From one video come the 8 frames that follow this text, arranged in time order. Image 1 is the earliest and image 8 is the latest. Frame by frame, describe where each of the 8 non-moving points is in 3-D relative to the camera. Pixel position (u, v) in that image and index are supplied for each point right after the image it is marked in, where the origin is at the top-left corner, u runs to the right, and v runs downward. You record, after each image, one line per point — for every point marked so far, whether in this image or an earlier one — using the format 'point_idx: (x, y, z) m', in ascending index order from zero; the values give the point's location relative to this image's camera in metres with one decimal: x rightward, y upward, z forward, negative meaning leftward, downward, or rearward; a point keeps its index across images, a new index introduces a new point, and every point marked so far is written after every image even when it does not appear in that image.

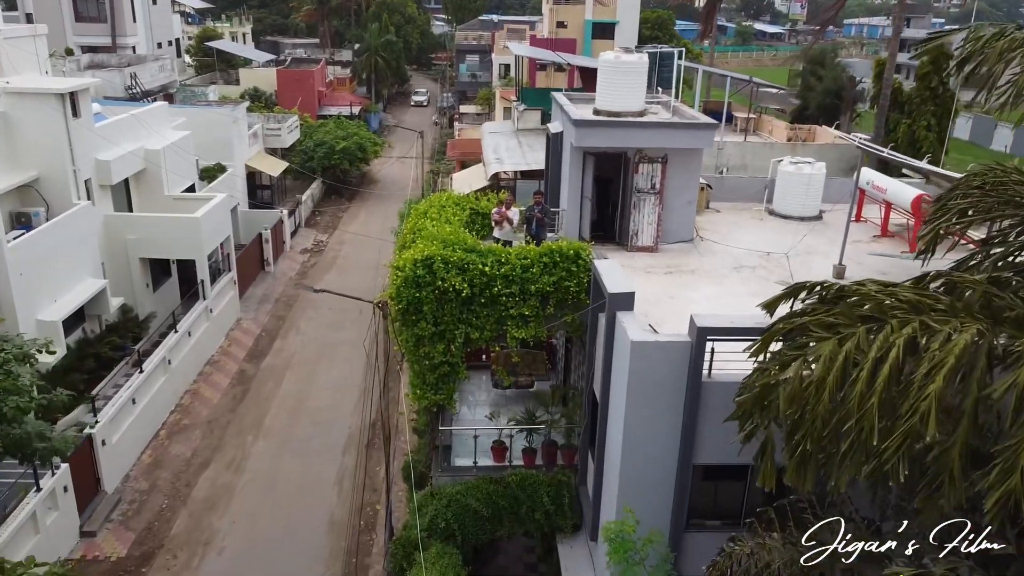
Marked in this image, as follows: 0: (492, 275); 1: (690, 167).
0: (-0.3, +0.2, +12.2) m
1: (+3.3, +2.2, +15.3) m
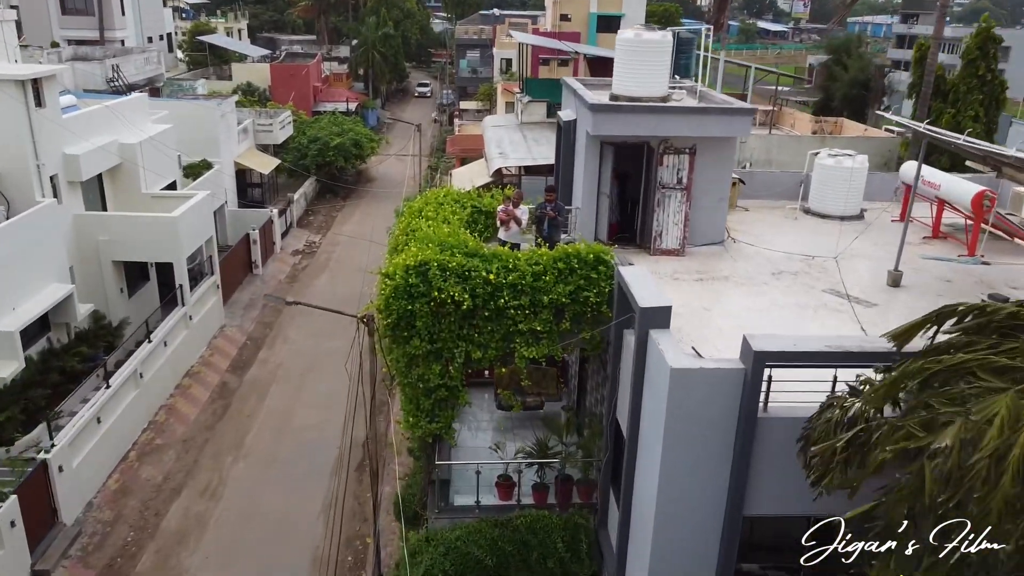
0: (-0.2, +0.1, +10.3) m
1: (+3.4, +2.1, +13.5) m
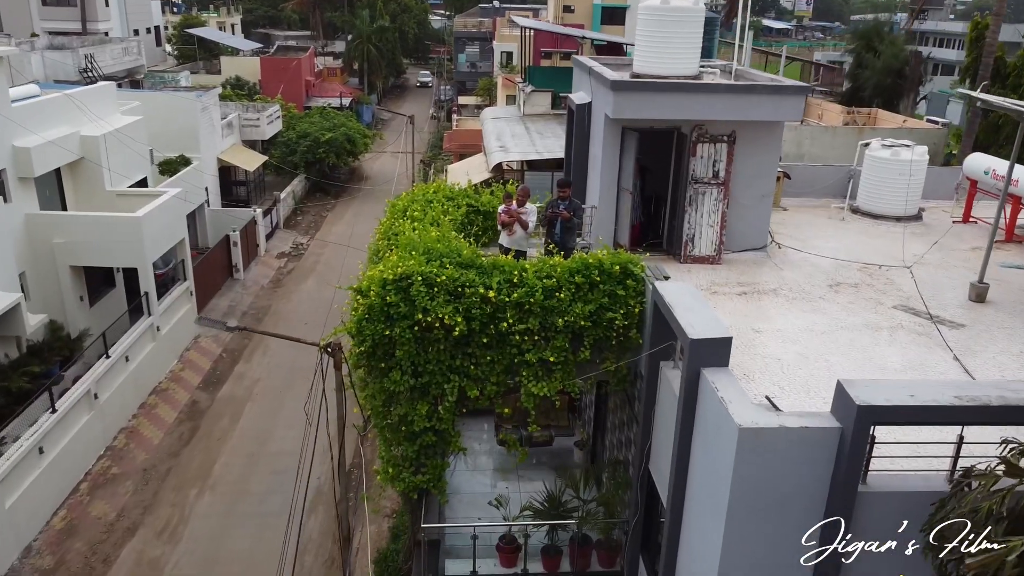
0: (-0.1, -0.1, +8.1) m
1: (+3.4, +1.9, +11.3) m
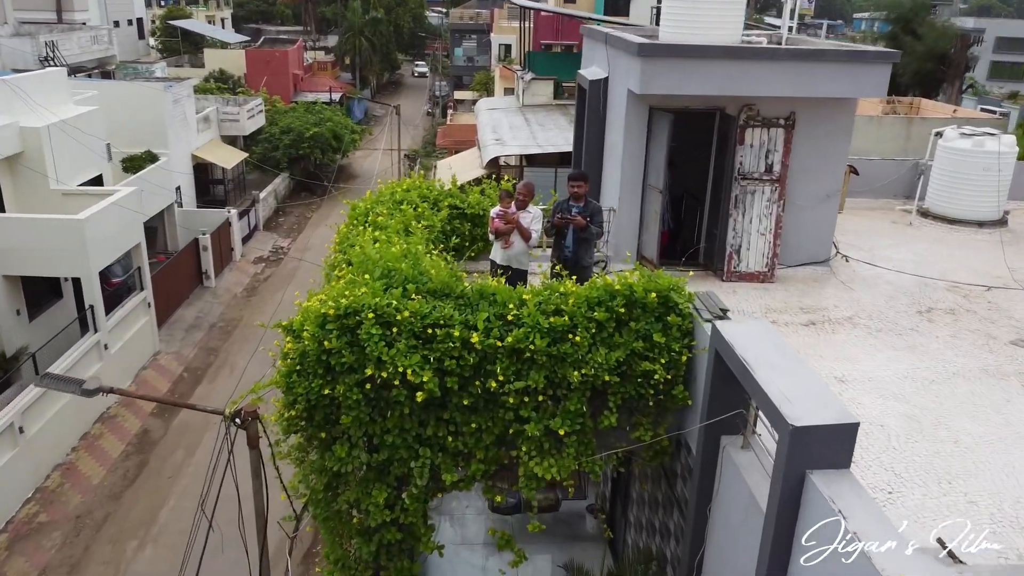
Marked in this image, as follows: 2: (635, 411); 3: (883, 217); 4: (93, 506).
0: (-0.2, -0.4, +5.6) m
1: (+3.4, +1.6, +8.8) m
2: (+0.9, -0.9, +6.0) m
3: (+5.3, +1.0, +11.8) m
4: (-7.5, -3.9, +14.7) m
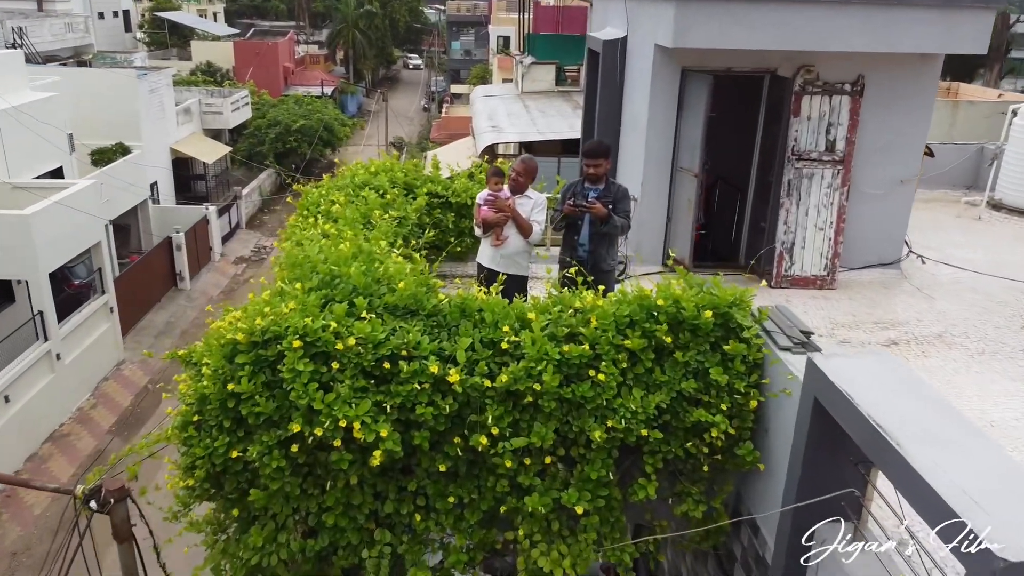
0: (-0.2, -0.5, +3.9) m
1: (+3.4, +1.5, +7.1) m
2: (+0.9, -1.0, +4.2) m
3: (+5.2, +1.0, +10.0) m
4: (-7.5, -4.0, +13.0) m
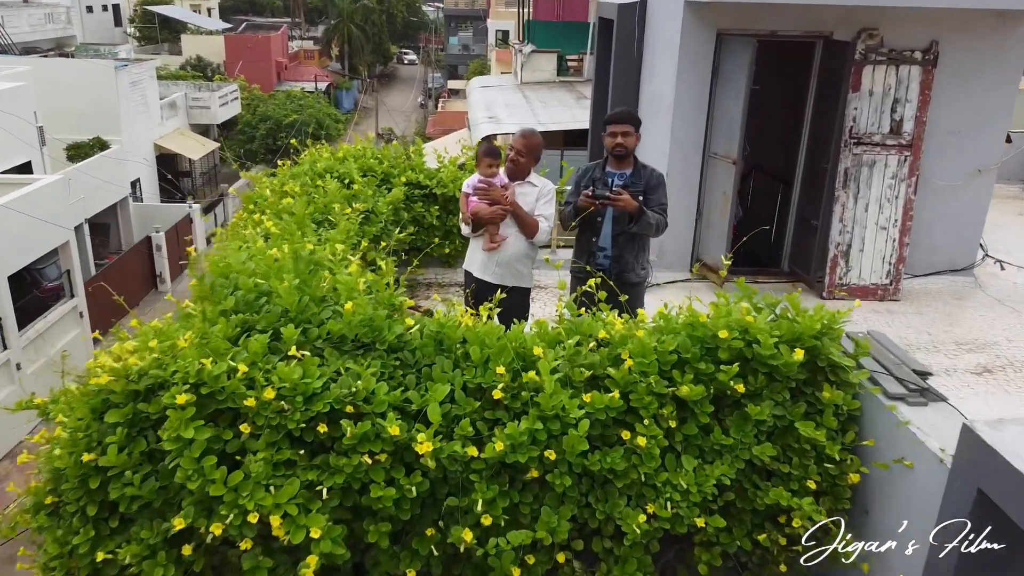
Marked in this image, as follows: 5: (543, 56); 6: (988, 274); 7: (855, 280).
0: (-0.2, -0.6, +2.6) m
1: (+3.4, +1.5, +5.8) m
2: (+0.9, -1.0, +3.0) m
3: (+5.2, +0.9, +8.8) m
4: (-7.5, -4.0, +11.7) m
5: (+0.7, +5.1, +18.0) m
6: (+3.8, +0.1, +6.6) m
7: (+2.5, +0.1, +5.9) m
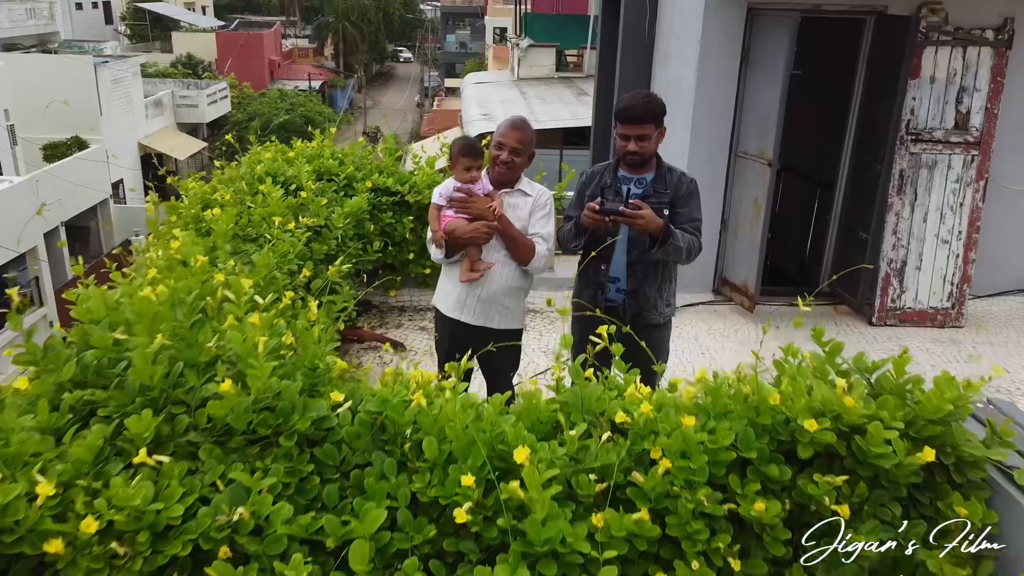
0: (-0.3, -0.7, +1.7) m
1: (+3.3, +1.3, +4.9) m
2: (+0.8, -1.2, +2.0) m
3: (+5.2, +0.7, +7.8) m
4: (-7.6, -4.2, +10.7) m
5: (+0.6, +4.9, +17.1) m
6: (+3.7, 0.0, +5.6) m
7: (+2.4, -0.1, +5.0) m
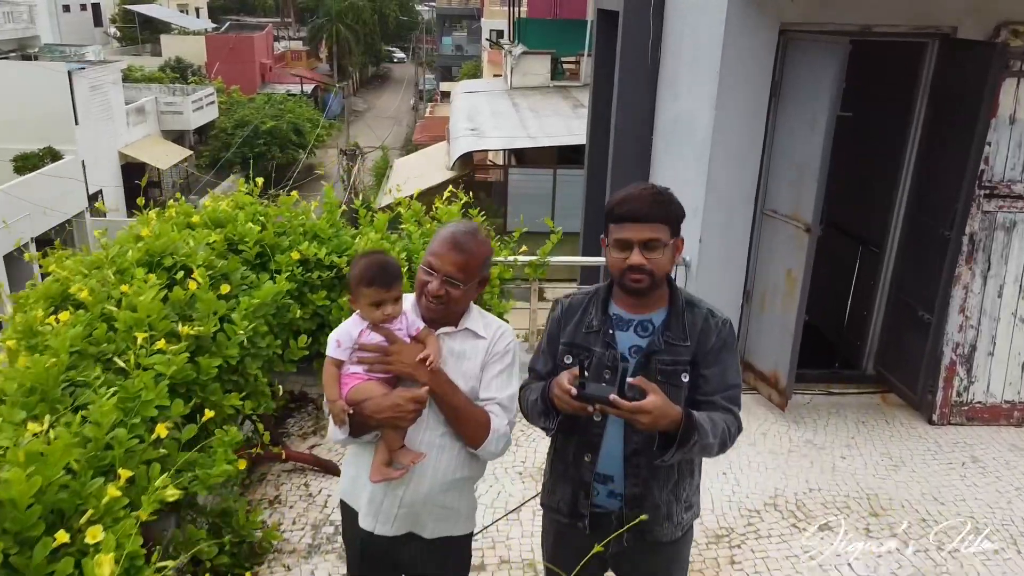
0: (-0.4, -1.1, +0.7) m
1: (+3.2, +0.9, +3.9) m
2: (+0.7, -1.6, +1.1) m
3: (+5.0, +0.3, +6.8) m
4: (-7.7, -4.6, +9.7) m
5: (+0.5, +4.5, +16.1) m
6: (+3.6, -0.5, +4.6) m
7: (+2.3, -0.5, +4.0) m
